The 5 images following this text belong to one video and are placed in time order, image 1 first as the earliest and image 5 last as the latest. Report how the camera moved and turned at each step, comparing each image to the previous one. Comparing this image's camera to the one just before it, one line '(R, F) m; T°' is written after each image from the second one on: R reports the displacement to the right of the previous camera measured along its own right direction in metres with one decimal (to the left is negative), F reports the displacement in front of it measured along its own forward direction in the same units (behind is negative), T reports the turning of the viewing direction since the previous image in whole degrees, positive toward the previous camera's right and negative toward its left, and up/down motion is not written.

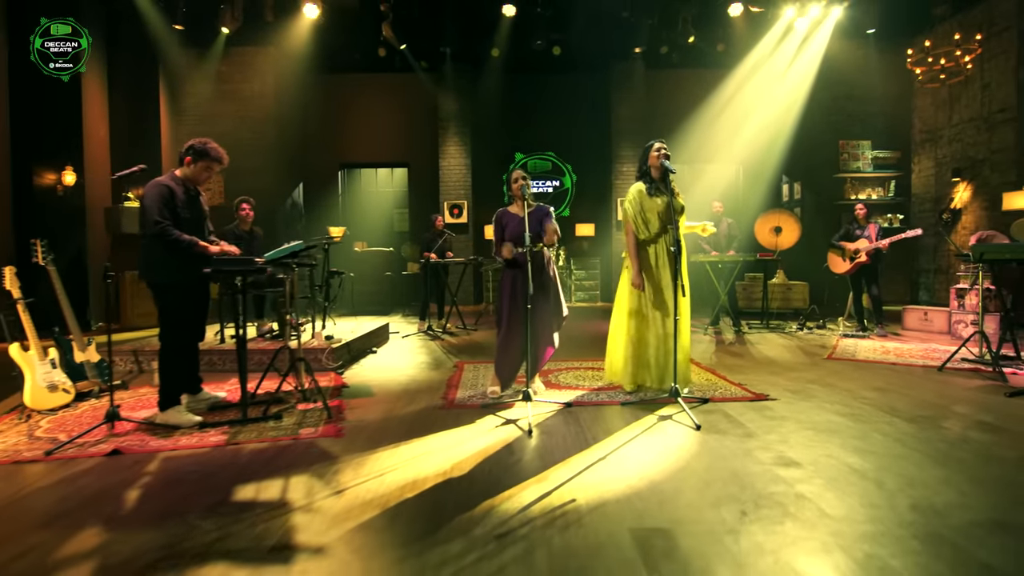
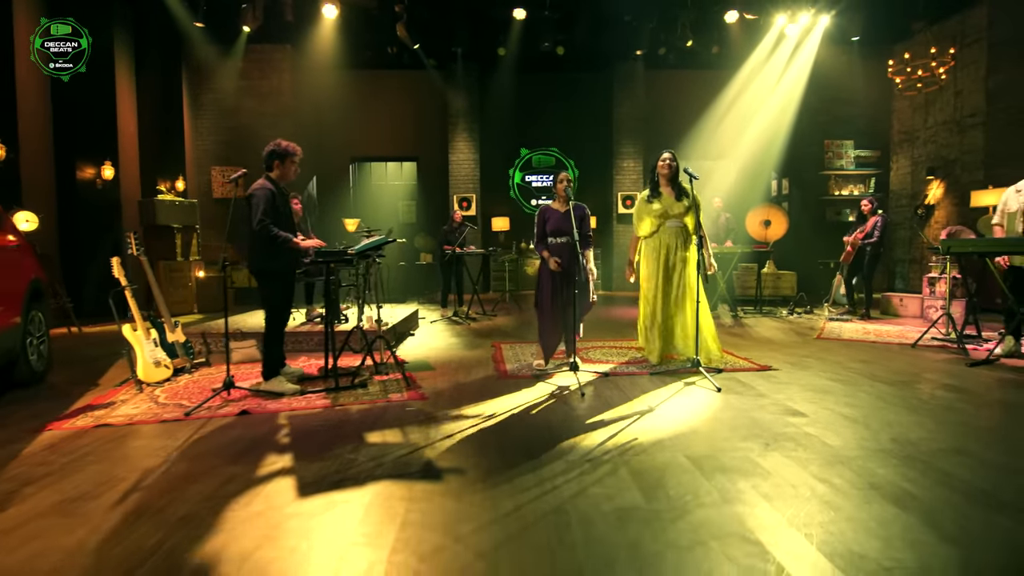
(-0.5, -0.6) m; +2°
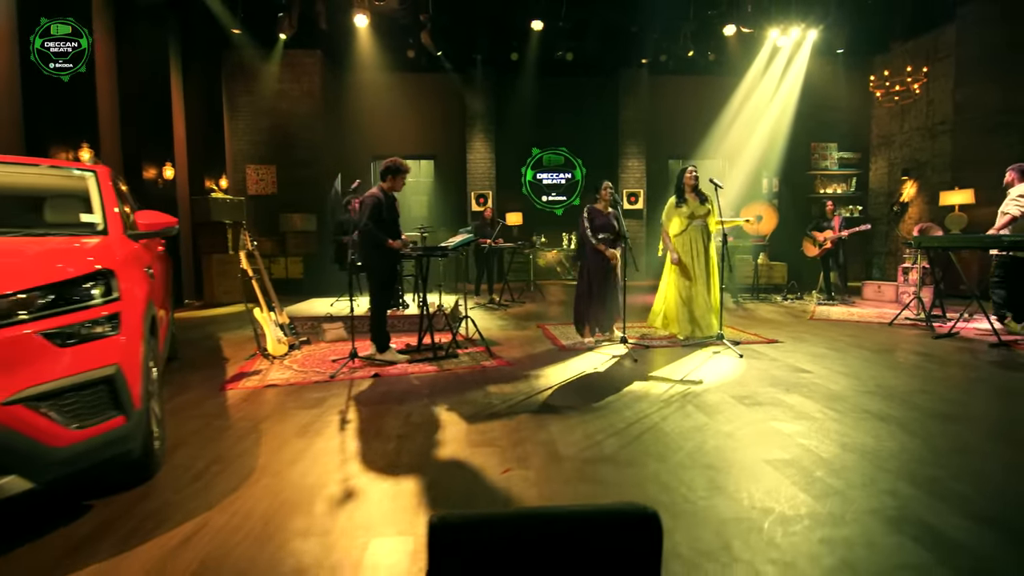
(-0.7, -0.9) m; +2°
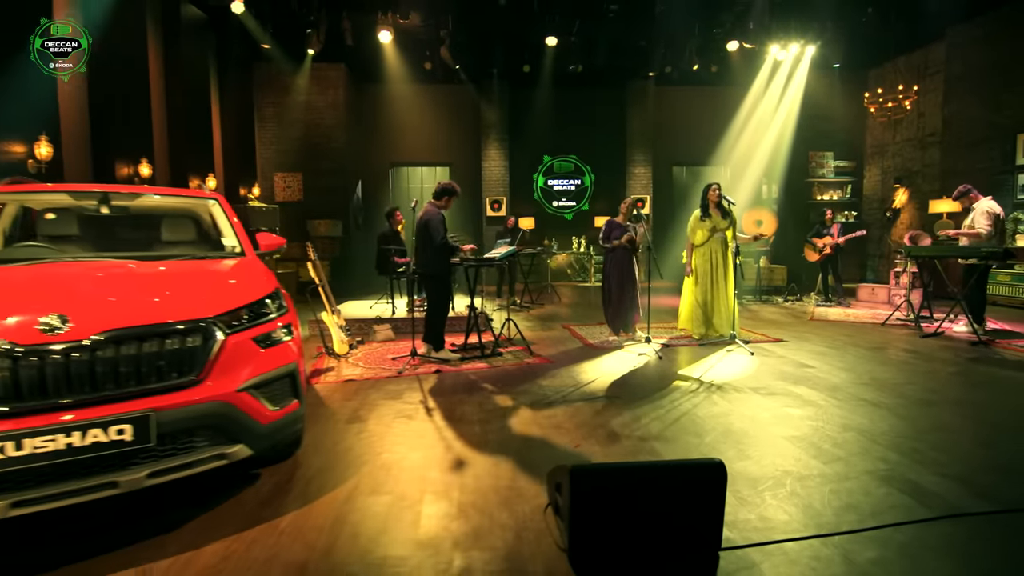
(-0.4, -0.6) m; 0°
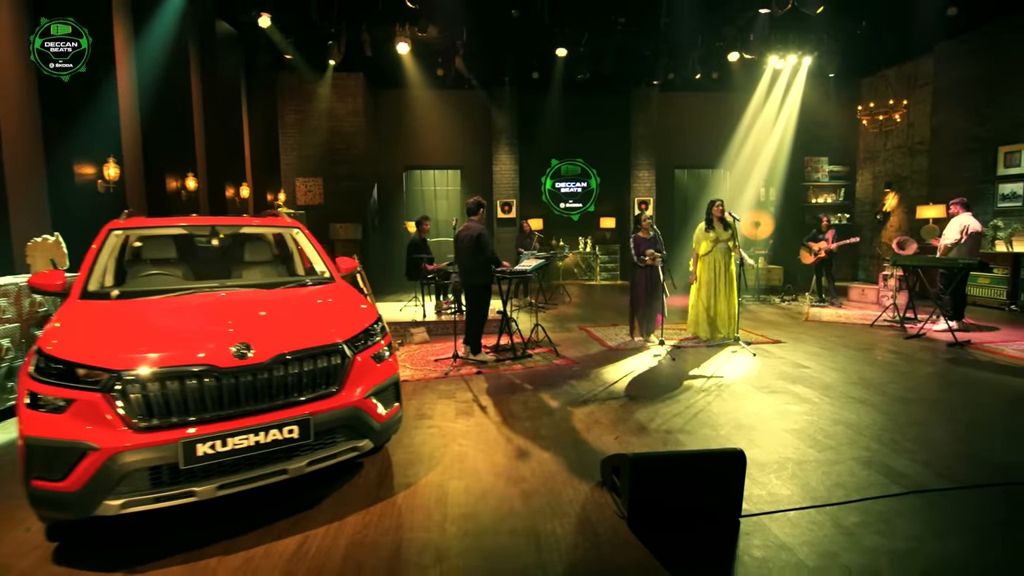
(-0.4, -0.6) m; +1°
